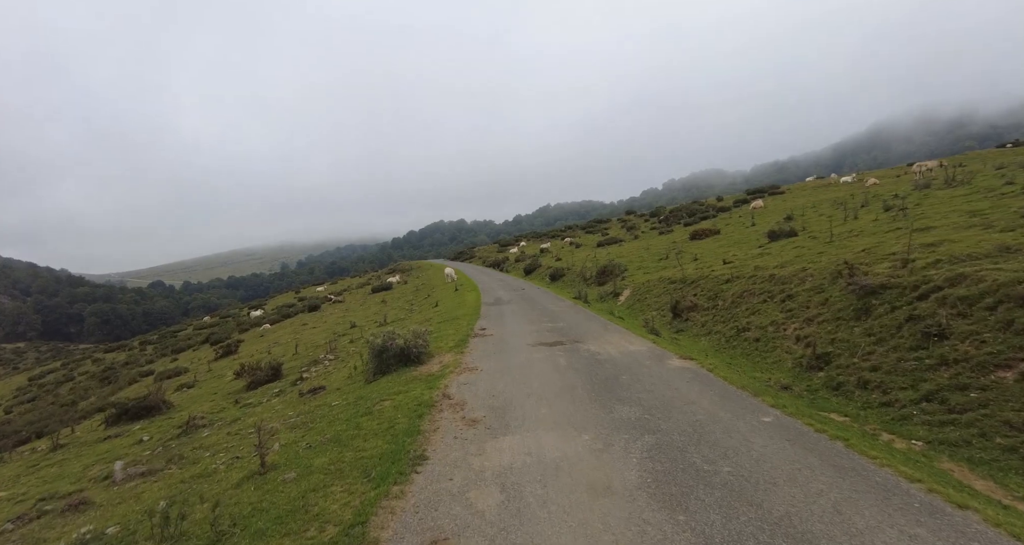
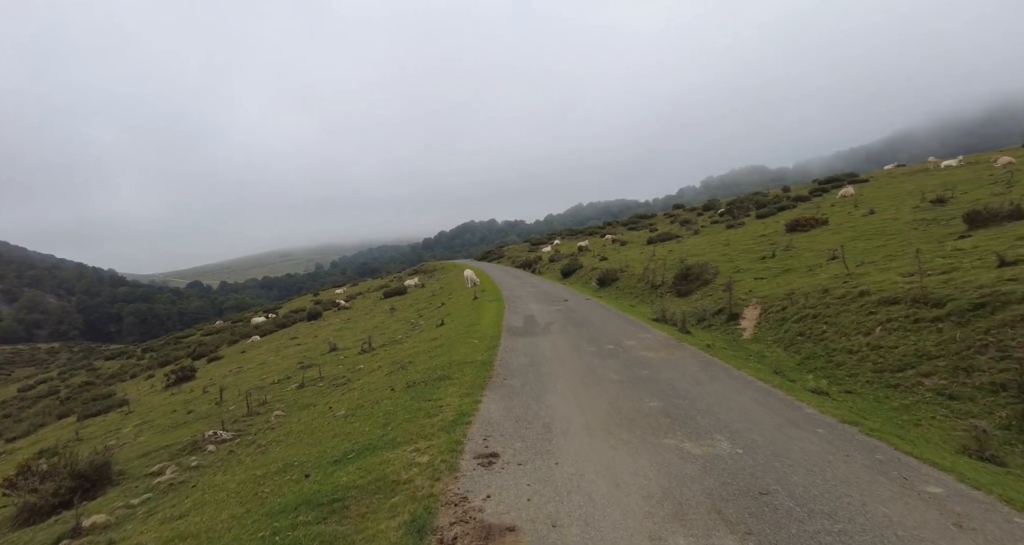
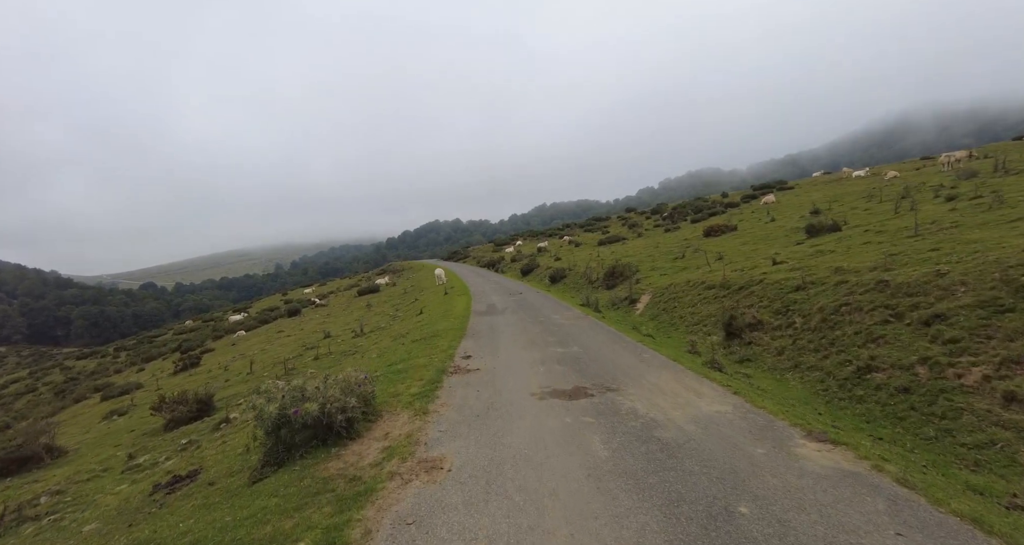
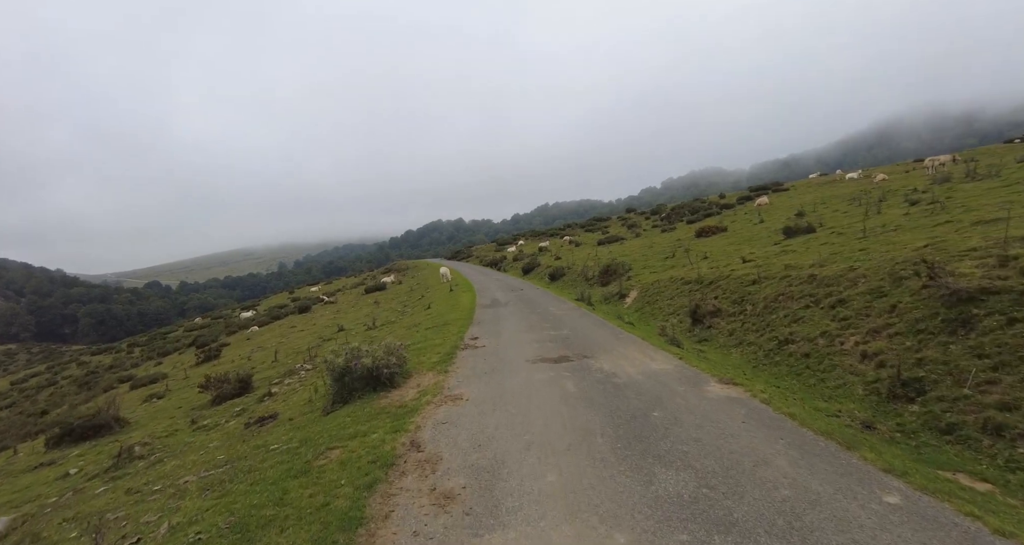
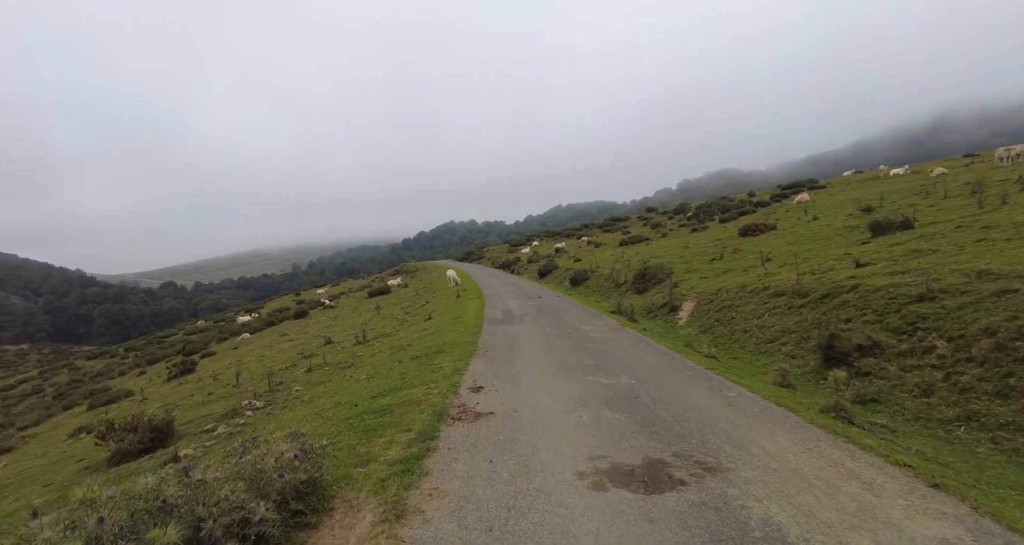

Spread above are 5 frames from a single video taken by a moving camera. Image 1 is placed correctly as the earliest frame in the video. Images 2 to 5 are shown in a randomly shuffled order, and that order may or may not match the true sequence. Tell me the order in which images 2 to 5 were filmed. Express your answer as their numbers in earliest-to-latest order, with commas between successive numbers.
4, 3, 5, 2
